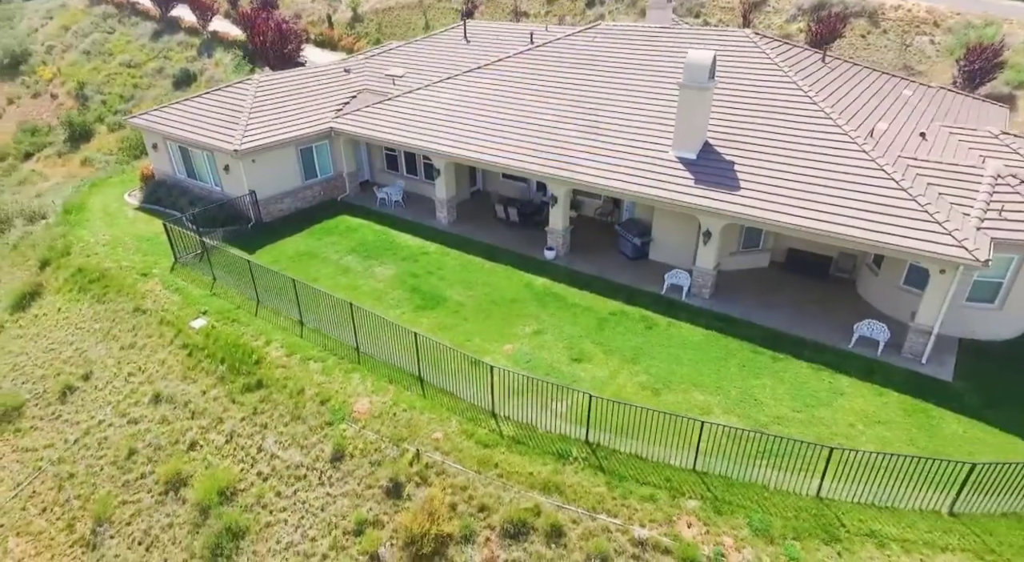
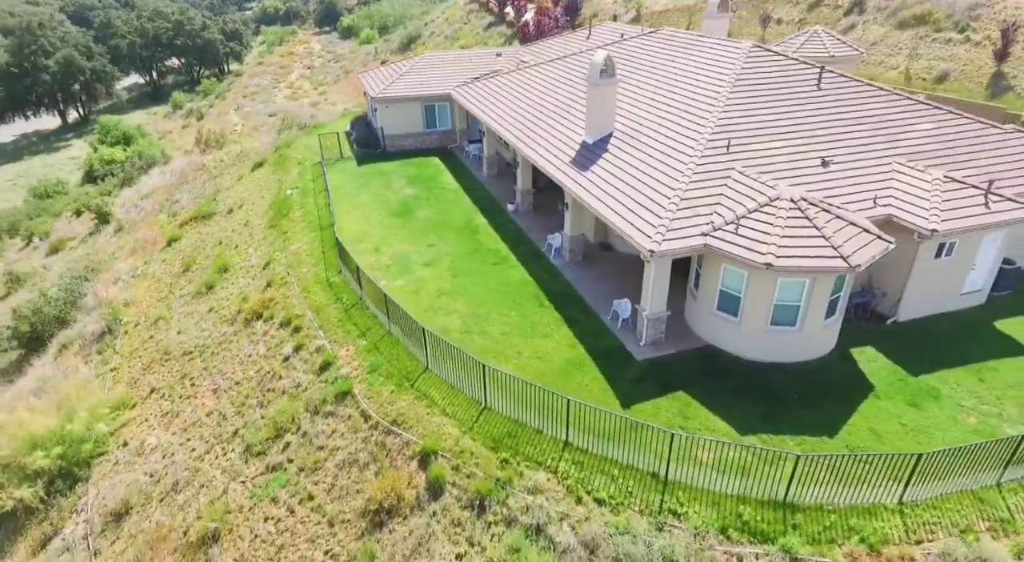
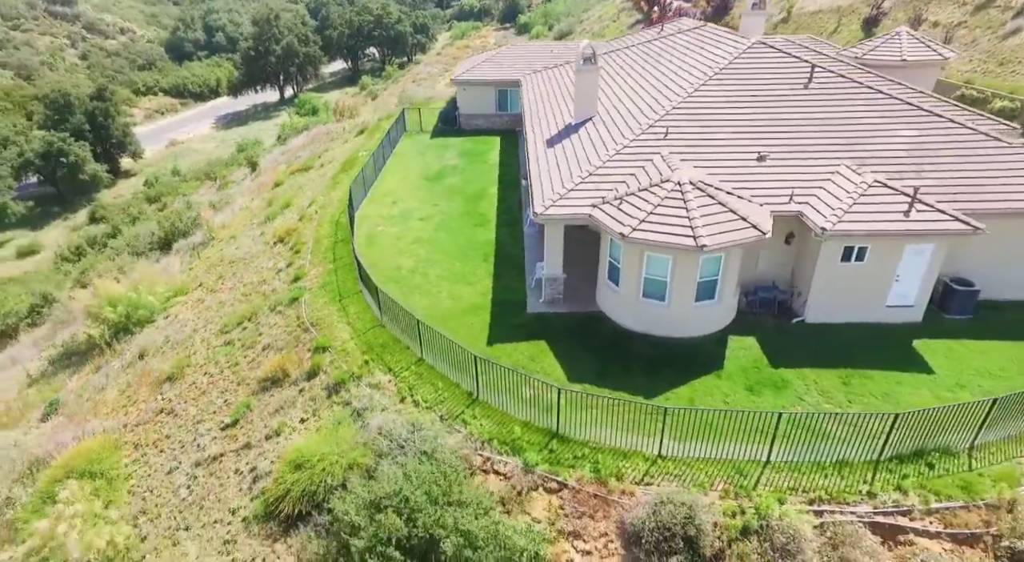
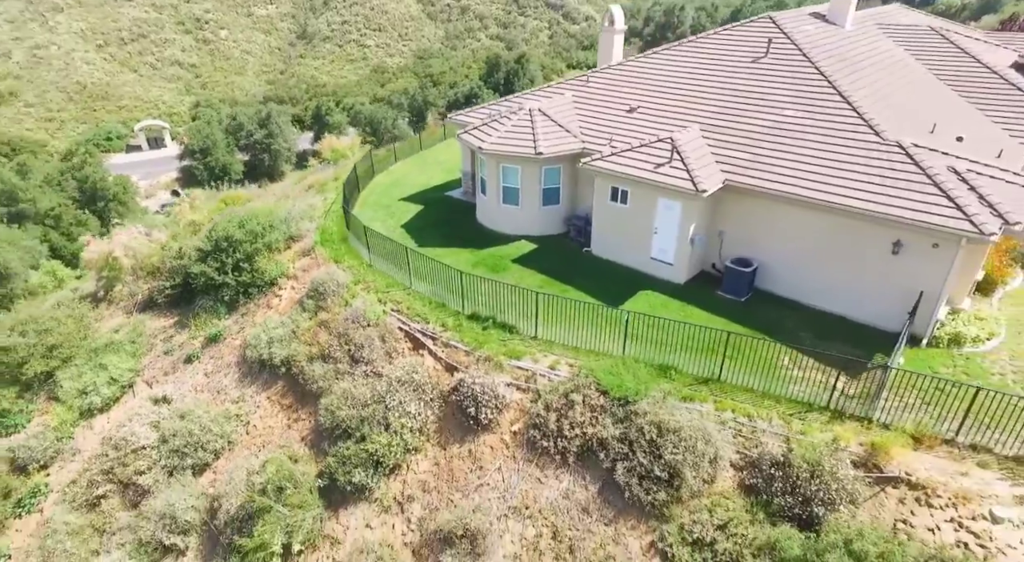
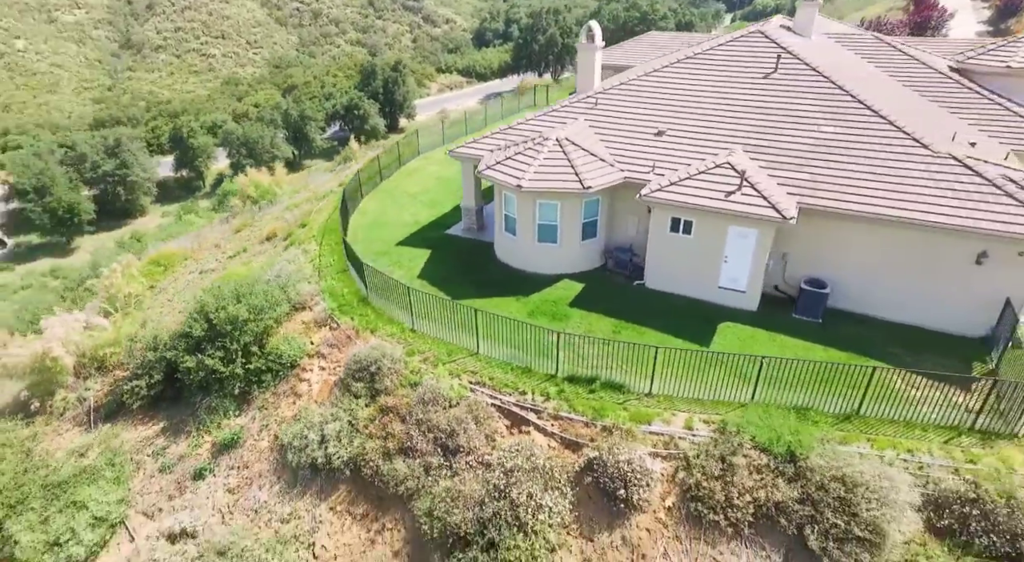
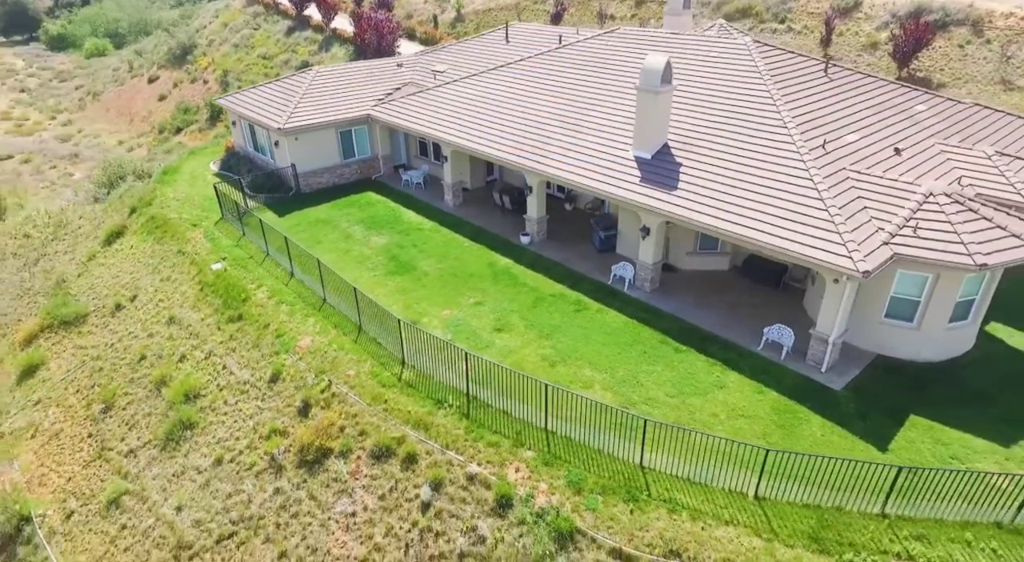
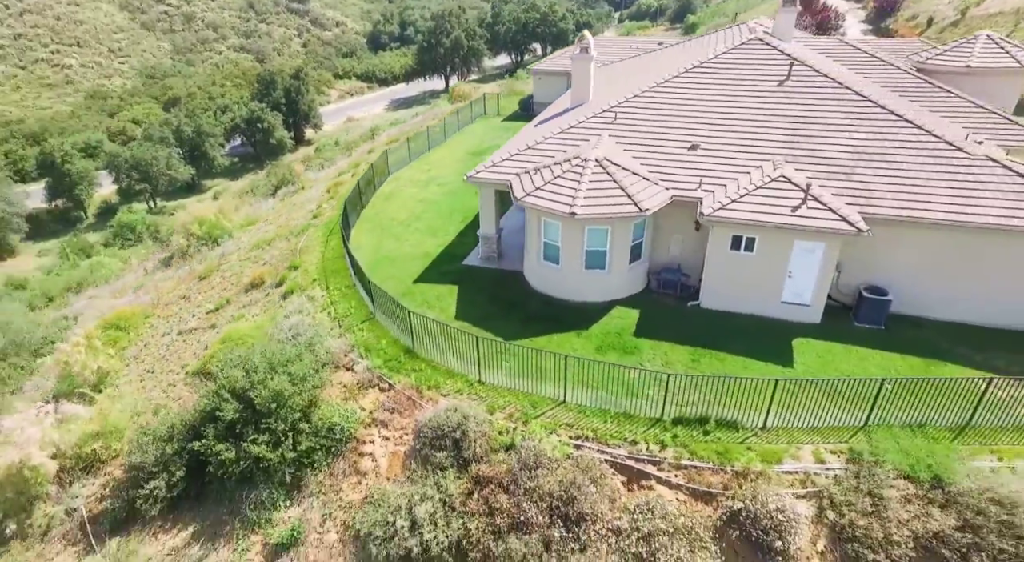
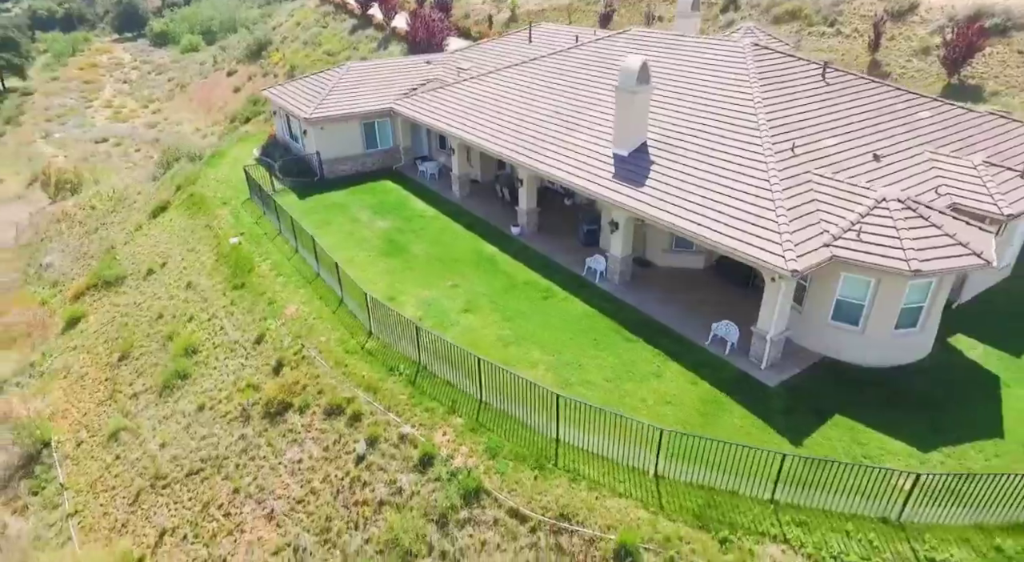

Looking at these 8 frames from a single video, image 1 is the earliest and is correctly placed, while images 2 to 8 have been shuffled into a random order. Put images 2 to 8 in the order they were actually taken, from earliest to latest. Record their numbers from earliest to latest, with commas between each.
6, 8, 2, 3, 7, 5, 4
